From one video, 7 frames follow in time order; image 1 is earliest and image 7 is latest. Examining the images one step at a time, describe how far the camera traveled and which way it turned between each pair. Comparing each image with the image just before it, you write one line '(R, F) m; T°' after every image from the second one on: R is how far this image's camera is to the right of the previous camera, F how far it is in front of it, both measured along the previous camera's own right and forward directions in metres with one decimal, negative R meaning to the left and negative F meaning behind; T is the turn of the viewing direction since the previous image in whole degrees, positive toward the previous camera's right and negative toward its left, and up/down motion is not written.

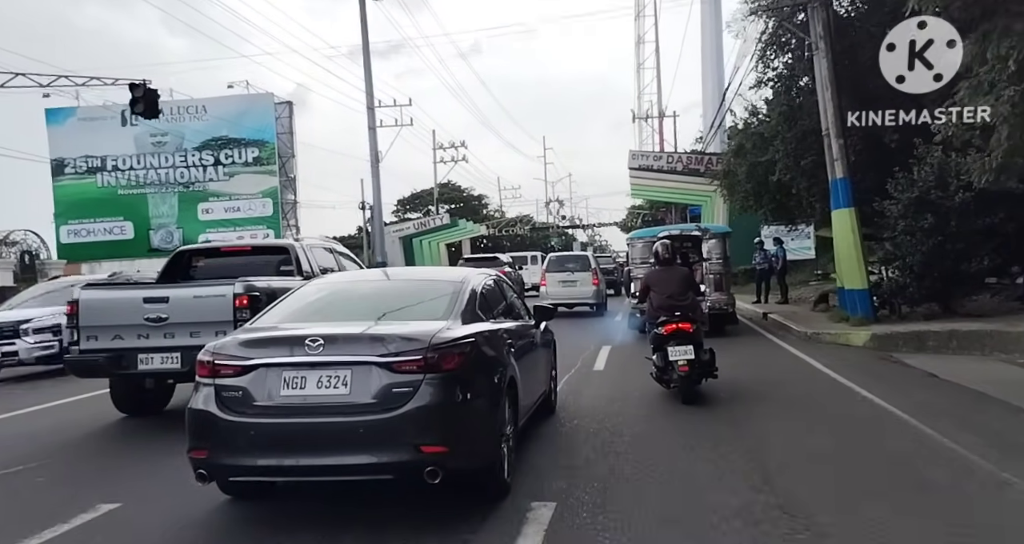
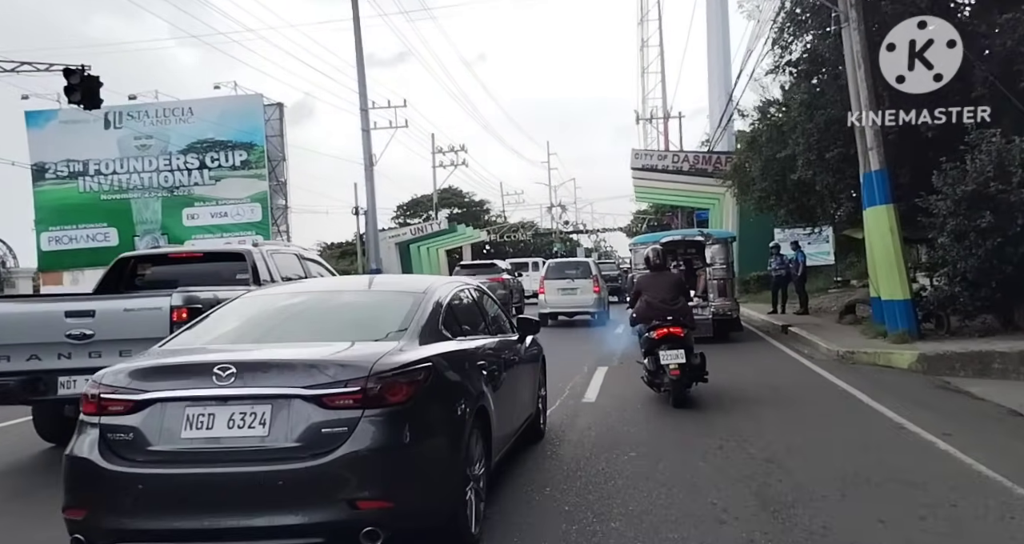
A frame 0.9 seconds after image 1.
(+0.3, +1.5) m; 0°
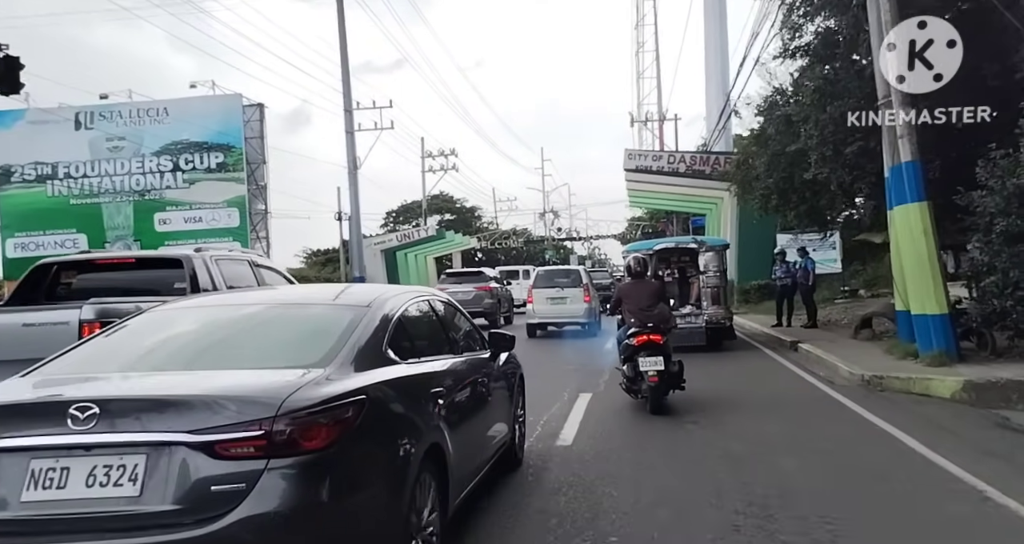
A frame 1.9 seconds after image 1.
(+0.3, +1.4) m; 0°
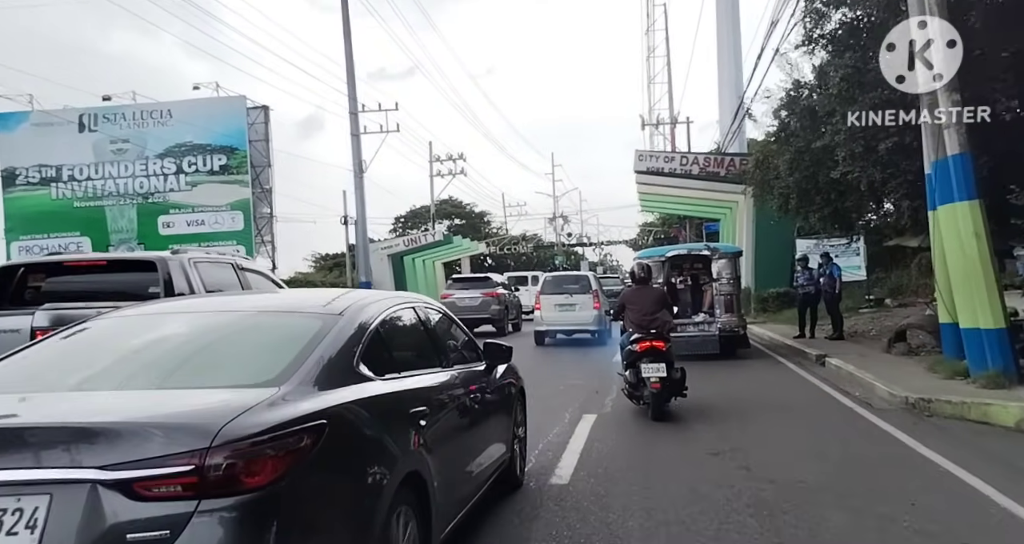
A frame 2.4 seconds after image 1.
(+0.2, +0.8) m; -1°
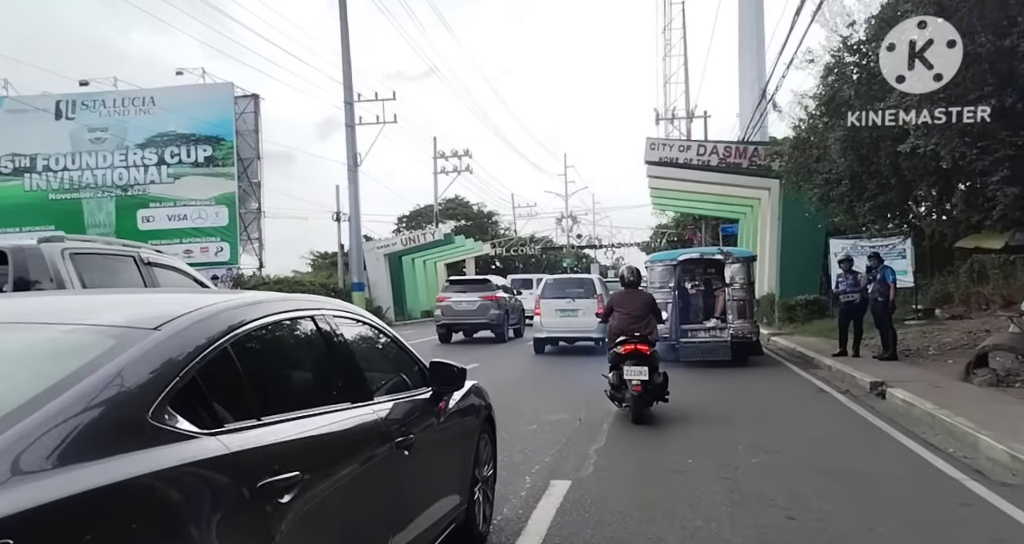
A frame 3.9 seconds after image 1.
(+0.5, +2.2) m; -1°
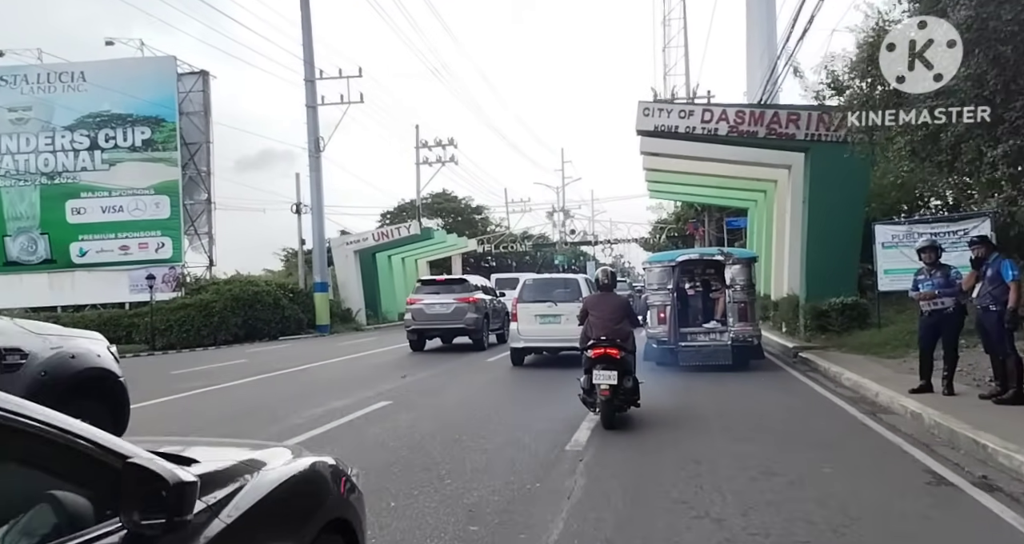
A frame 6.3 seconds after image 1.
(+0.8, +3.6) m; 0°
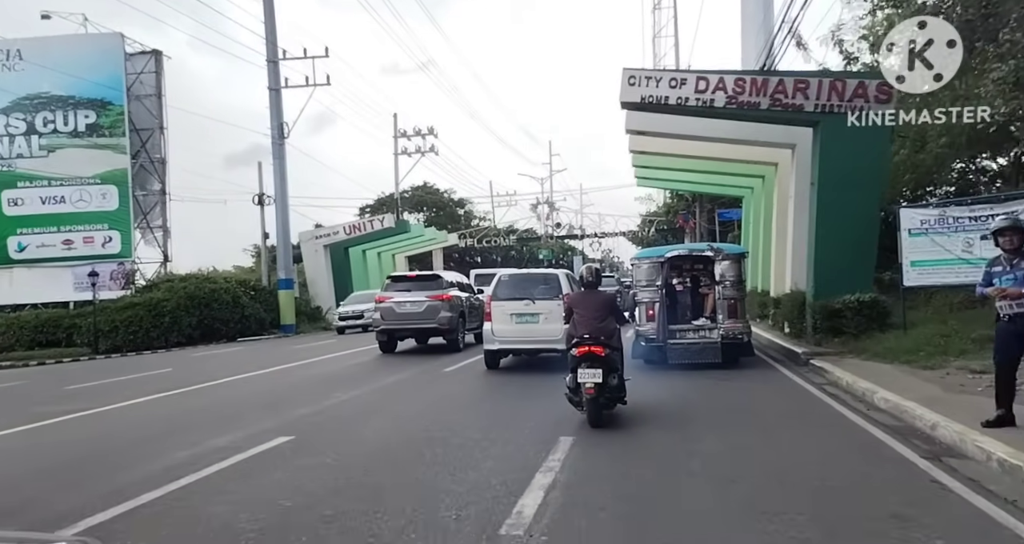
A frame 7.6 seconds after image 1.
(+0.4, +2.0) m; +1°
